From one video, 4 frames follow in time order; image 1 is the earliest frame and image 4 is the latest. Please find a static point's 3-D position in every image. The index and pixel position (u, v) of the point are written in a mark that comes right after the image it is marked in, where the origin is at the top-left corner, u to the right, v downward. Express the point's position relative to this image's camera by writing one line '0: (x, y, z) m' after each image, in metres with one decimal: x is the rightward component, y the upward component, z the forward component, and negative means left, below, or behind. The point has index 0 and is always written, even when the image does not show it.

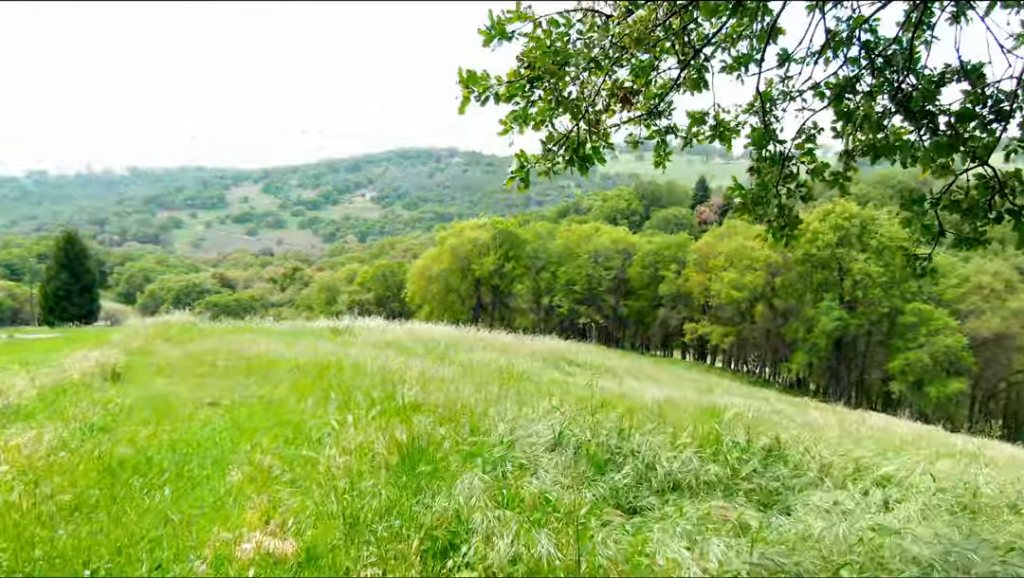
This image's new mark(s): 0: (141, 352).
0: (-9.8, -1.7, +14.4) m
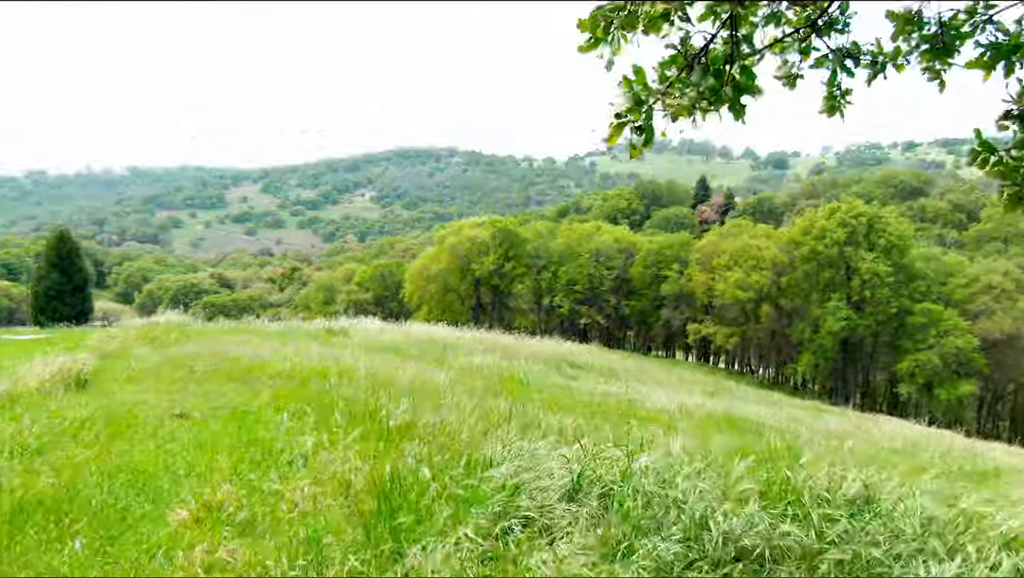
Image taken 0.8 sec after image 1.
0: (-9.8, -1.7, +13.5) m
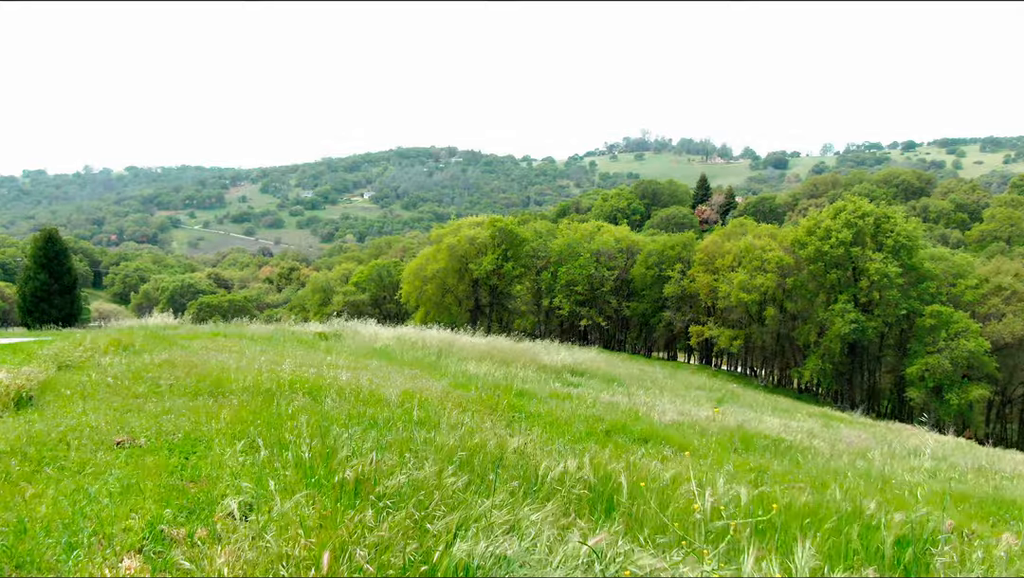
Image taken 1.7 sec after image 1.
0: (-9.8, -1.8, +12.4) m
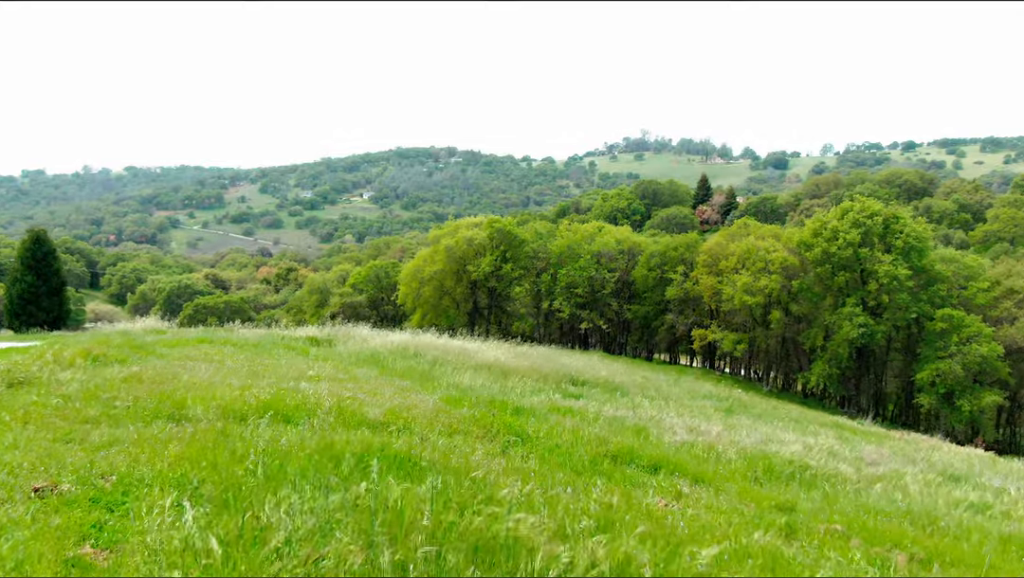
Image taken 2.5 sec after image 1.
0: (-9.9, -2.0, +11.3) m
